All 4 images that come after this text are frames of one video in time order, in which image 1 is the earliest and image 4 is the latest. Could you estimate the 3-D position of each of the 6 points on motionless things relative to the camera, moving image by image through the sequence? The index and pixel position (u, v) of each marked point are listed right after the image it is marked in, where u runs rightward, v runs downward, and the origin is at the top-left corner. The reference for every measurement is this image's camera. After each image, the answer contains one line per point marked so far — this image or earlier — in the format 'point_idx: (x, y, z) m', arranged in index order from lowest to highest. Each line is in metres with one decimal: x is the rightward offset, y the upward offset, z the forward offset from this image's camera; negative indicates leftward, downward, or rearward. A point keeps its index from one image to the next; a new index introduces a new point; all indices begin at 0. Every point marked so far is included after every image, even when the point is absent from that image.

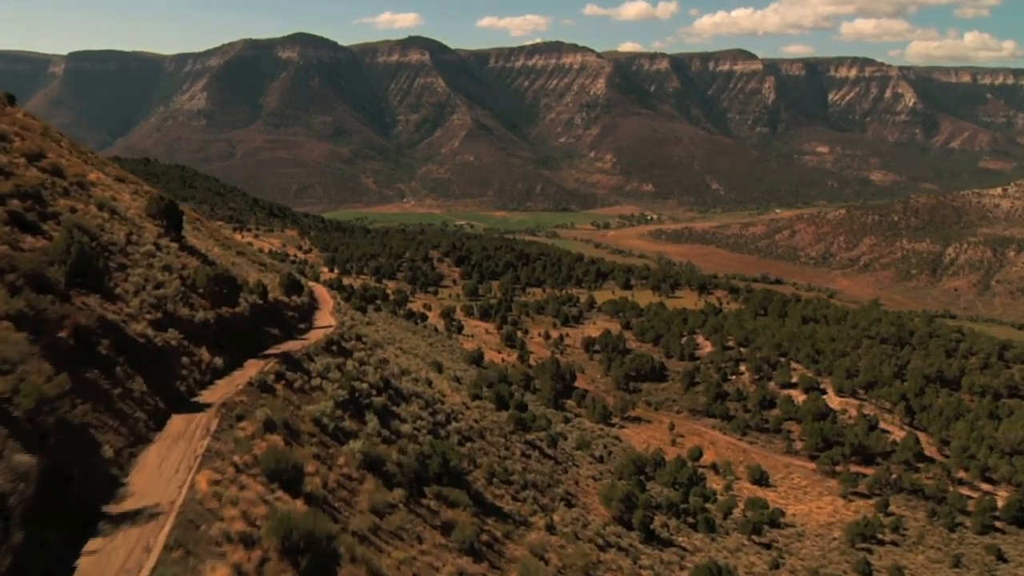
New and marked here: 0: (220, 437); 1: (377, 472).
0: (-6.8, -3.6, +15.1) m
1: (-3.7, -5.1, +18.0) m
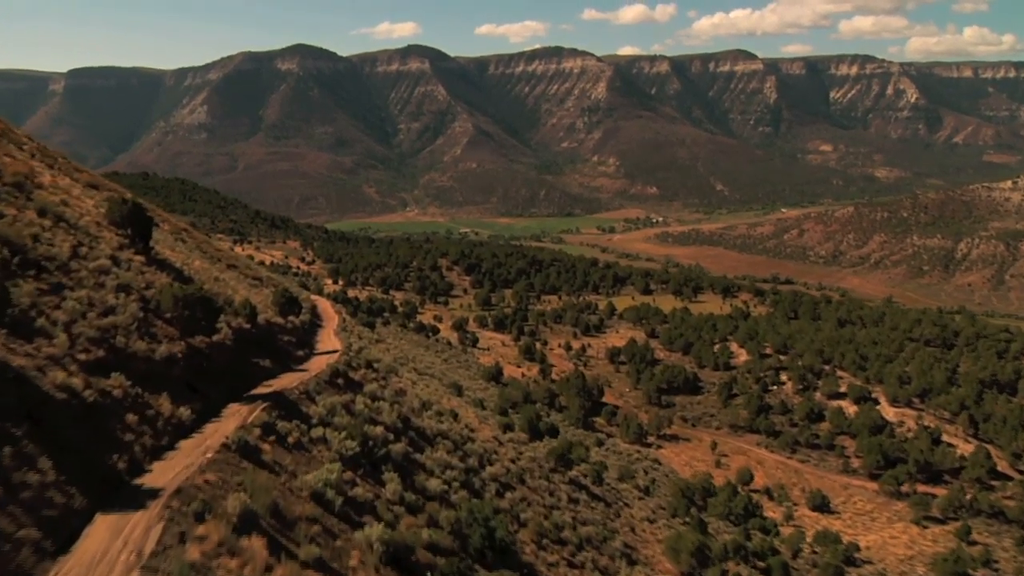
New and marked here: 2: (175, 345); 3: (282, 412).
0: (-5.3, -4.0, +10.1) m
1: (-2.1, -5.6, +12.9) m
2: (-8.7, -1.5, +16.9) m
3: (-5.9, -3.2, +16.9) m
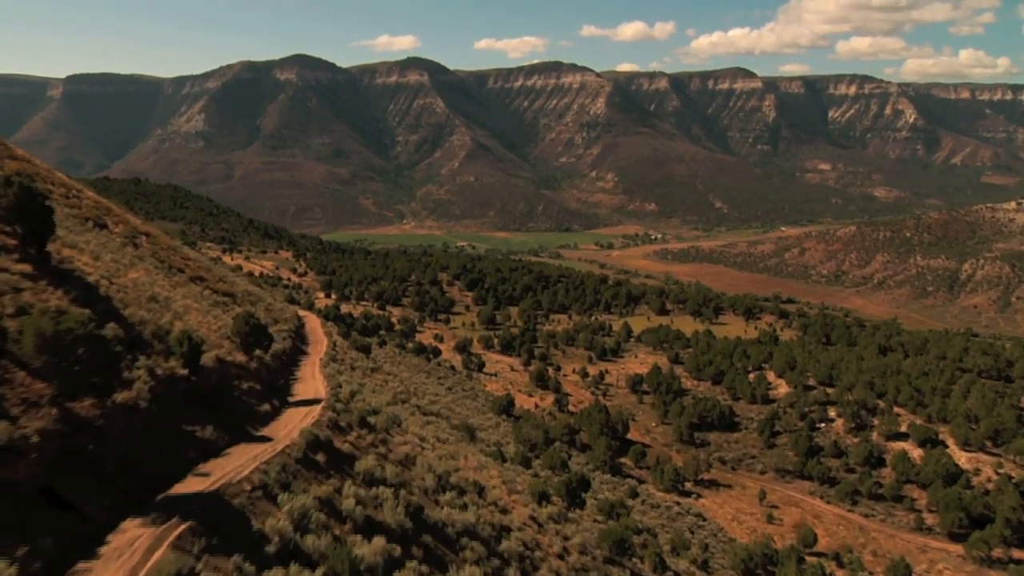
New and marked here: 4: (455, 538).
0: (-3.8, -4.5, +3.0) m
1: (-0.7, -6.1, +5.9) m
2: (-7.3, -2.0, +9.9) m
3: (-4.5, -3.8, +9.9) m
4: (-1.3, -5.8, +15.1) m
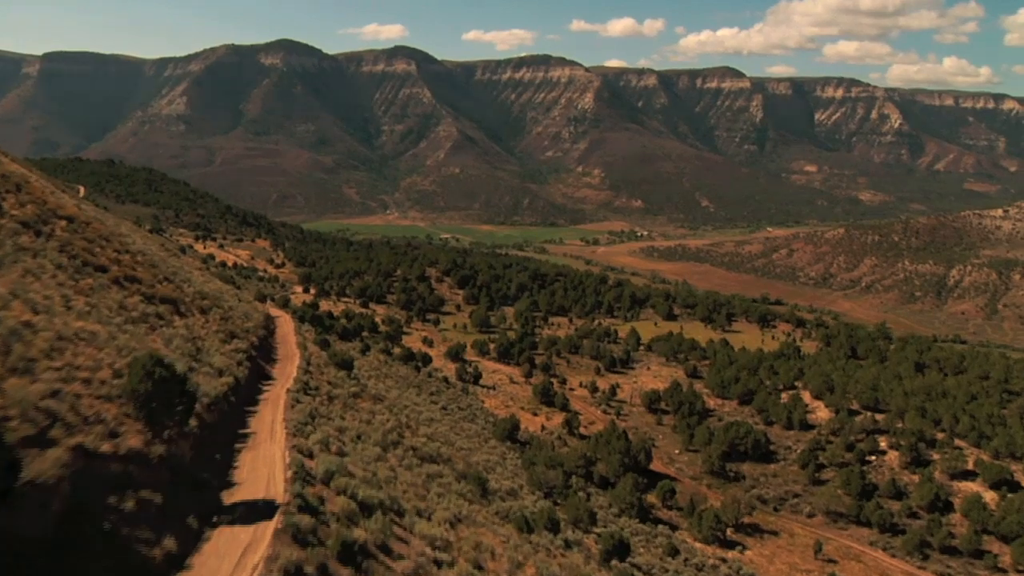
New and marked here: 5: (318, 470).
0: (-2.0, -5.2, -4.5) m
1: (+1.0, -6.8, -1.6) m
2: (-5.5, -2.6, +2.3) m
3: (-2.8, -4.4, +2.3) m
4: (+0.2, -6.4, +7.6) m
5: (-4.6, -4.0, +15.1) m
